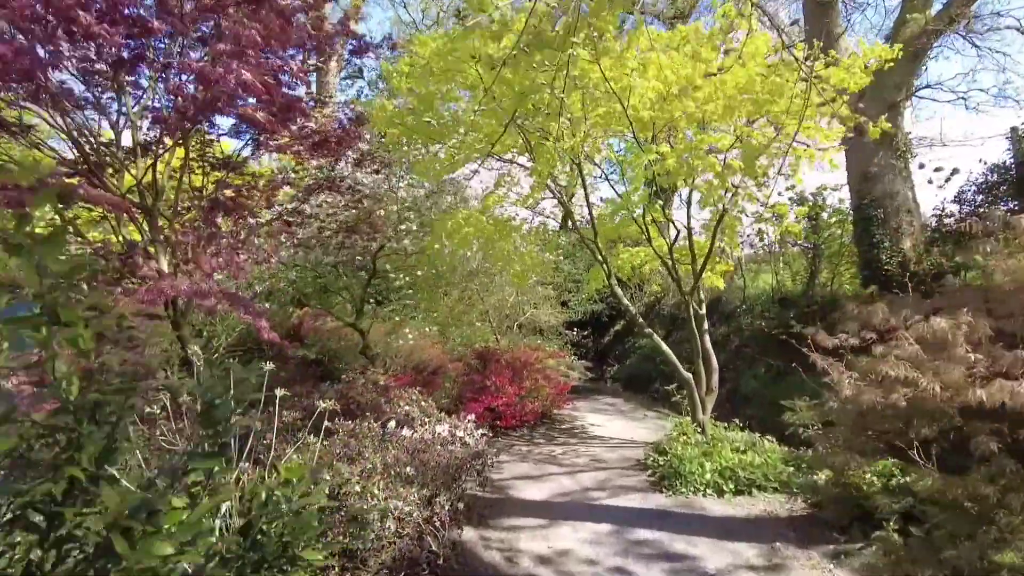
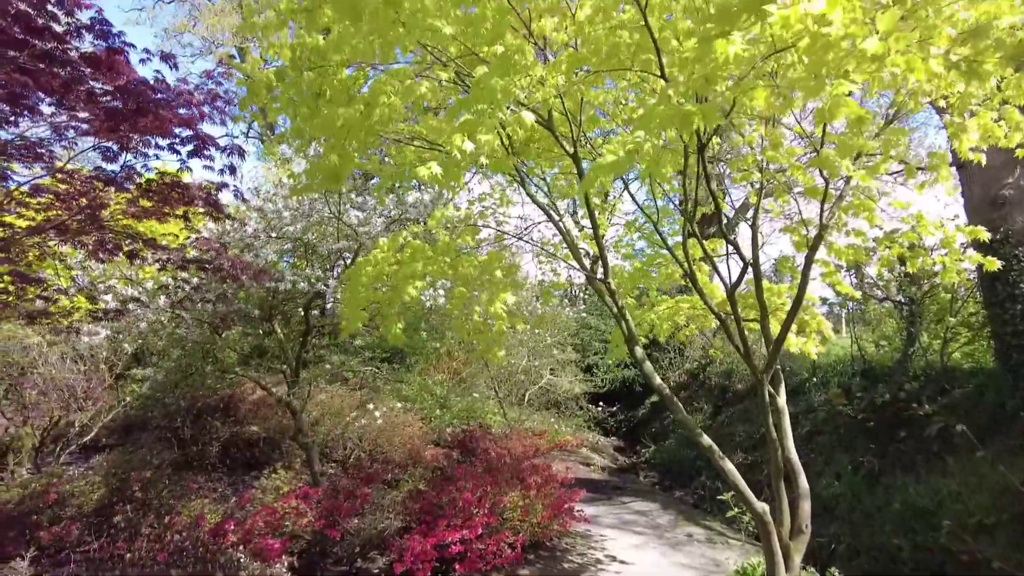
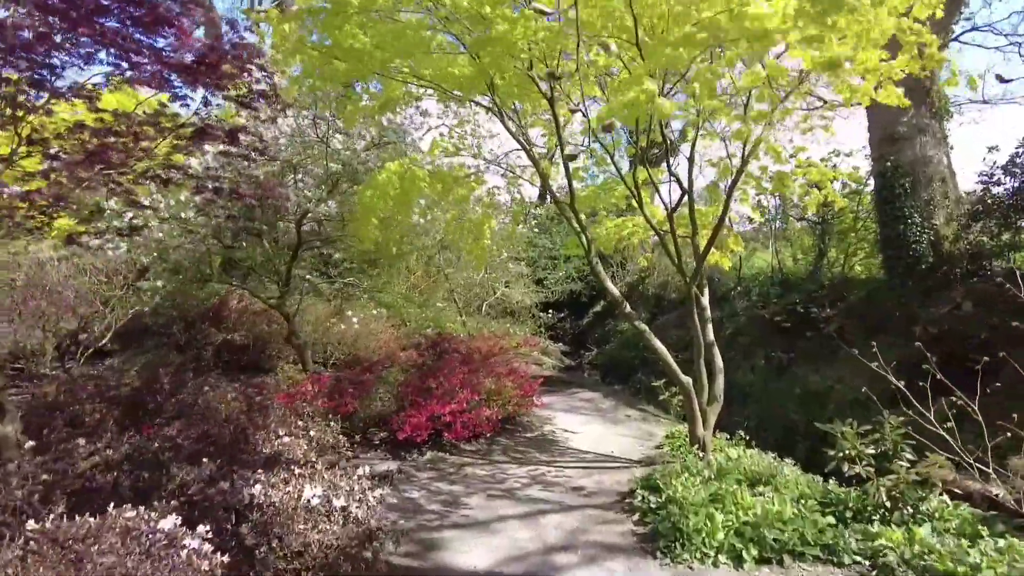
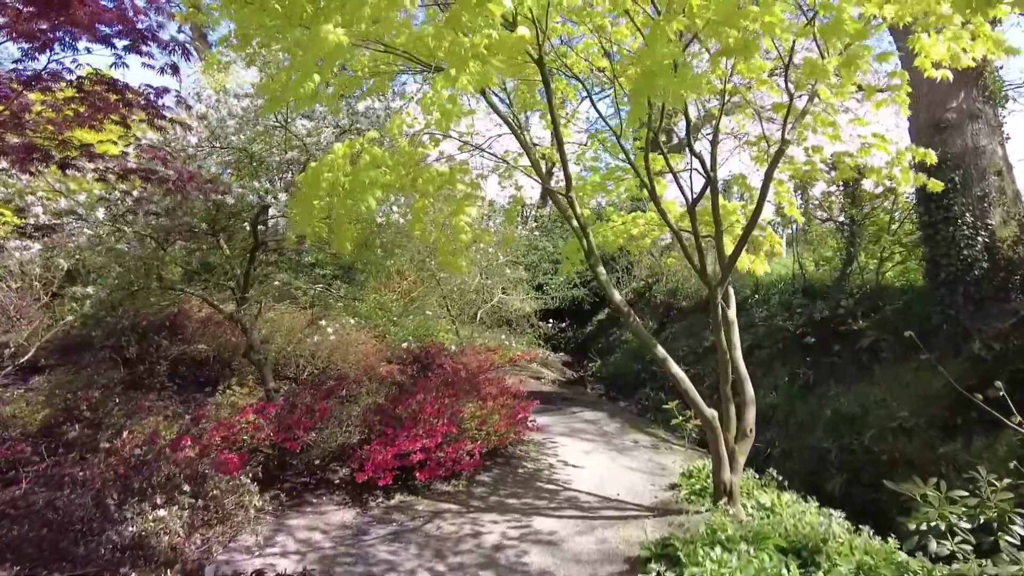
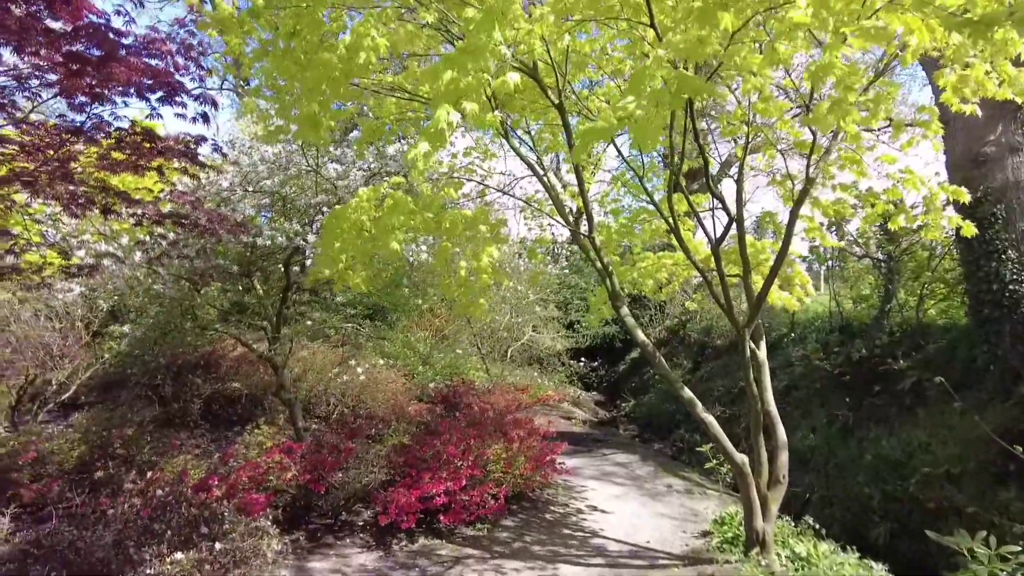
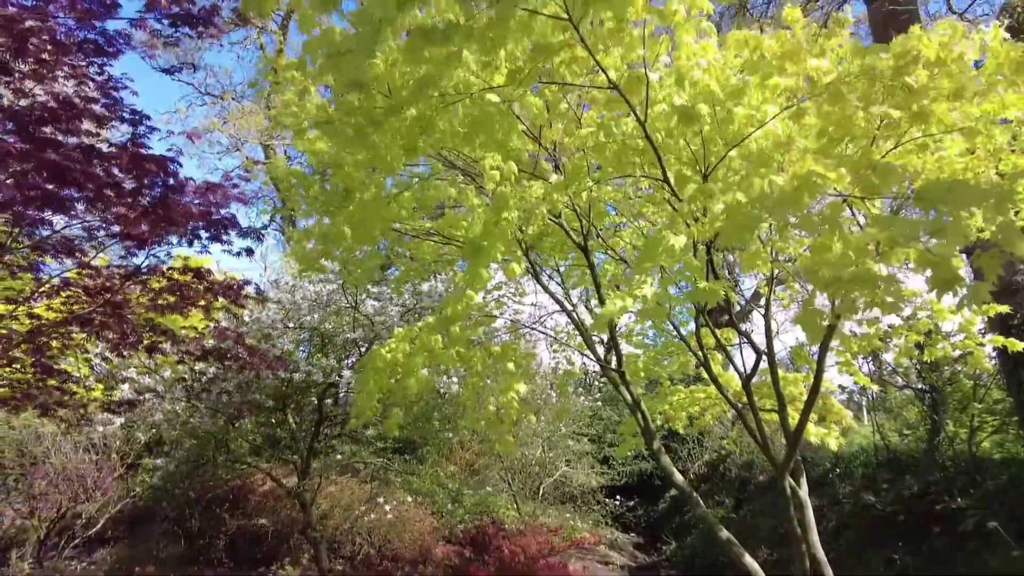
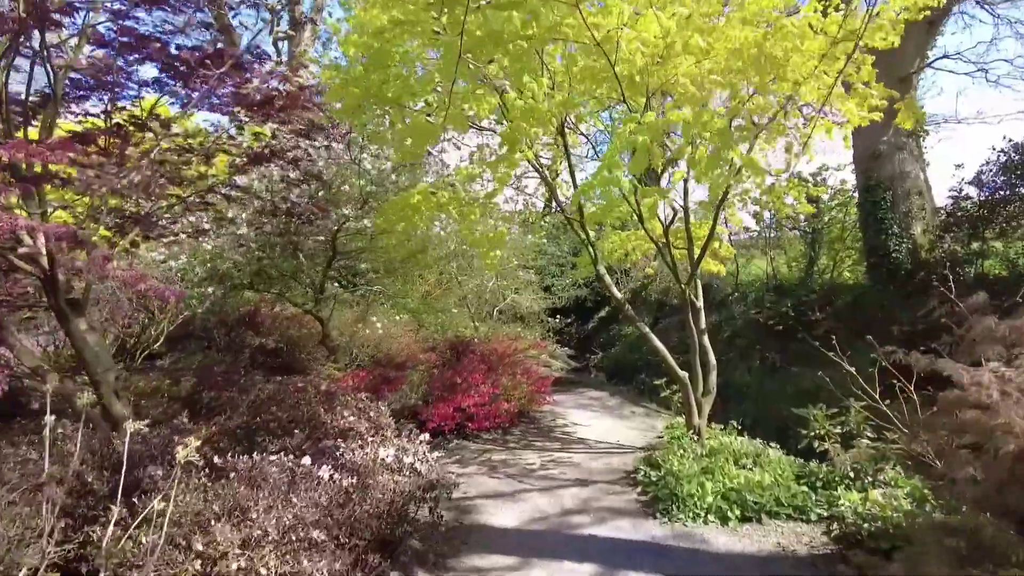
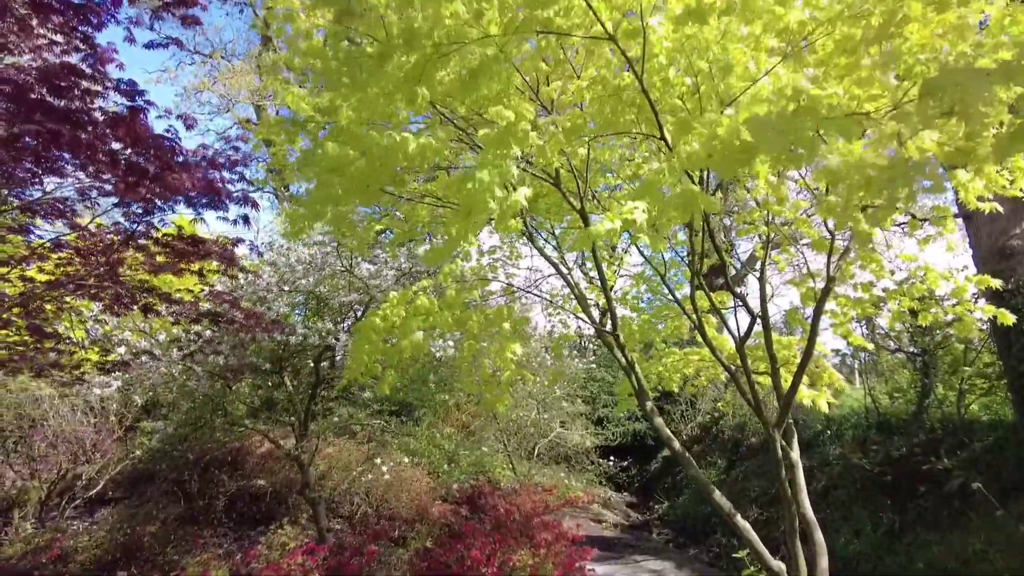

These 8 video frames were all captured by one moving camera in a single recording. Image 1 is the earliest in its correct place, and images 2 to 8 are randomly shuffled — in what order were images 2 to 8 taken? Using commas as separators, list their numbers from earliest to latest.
7, 3, 4, 5, 2, 8, 6
